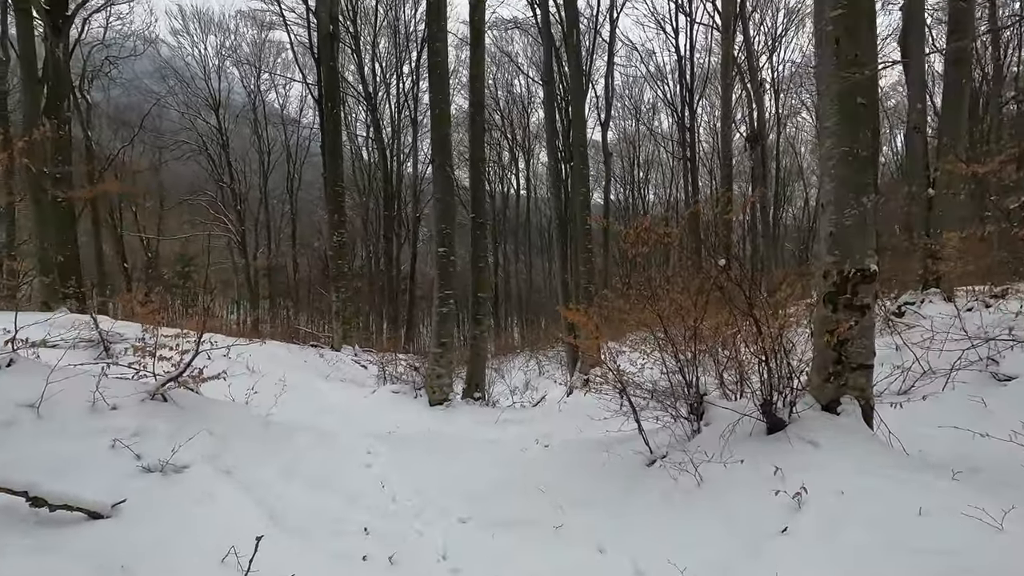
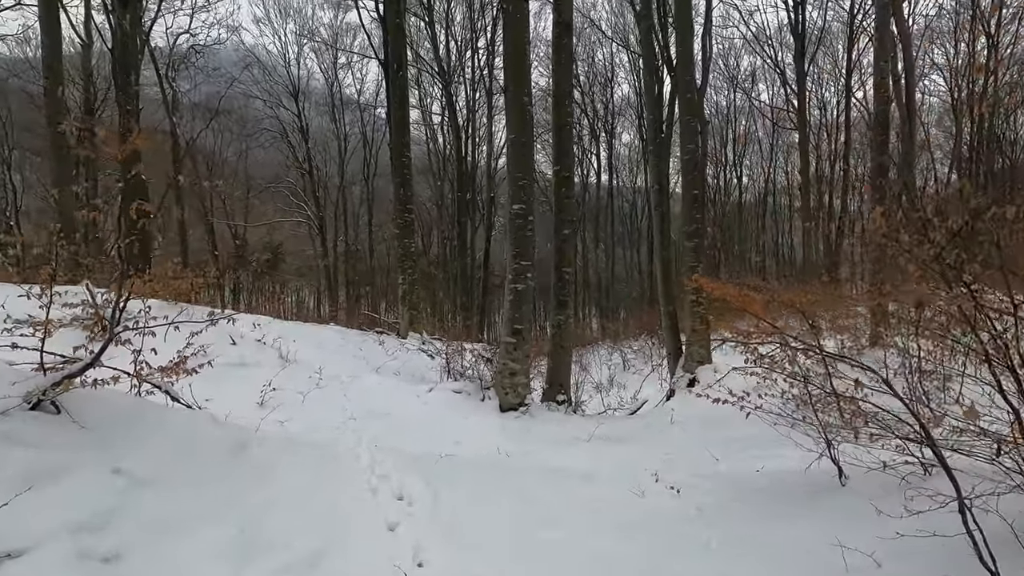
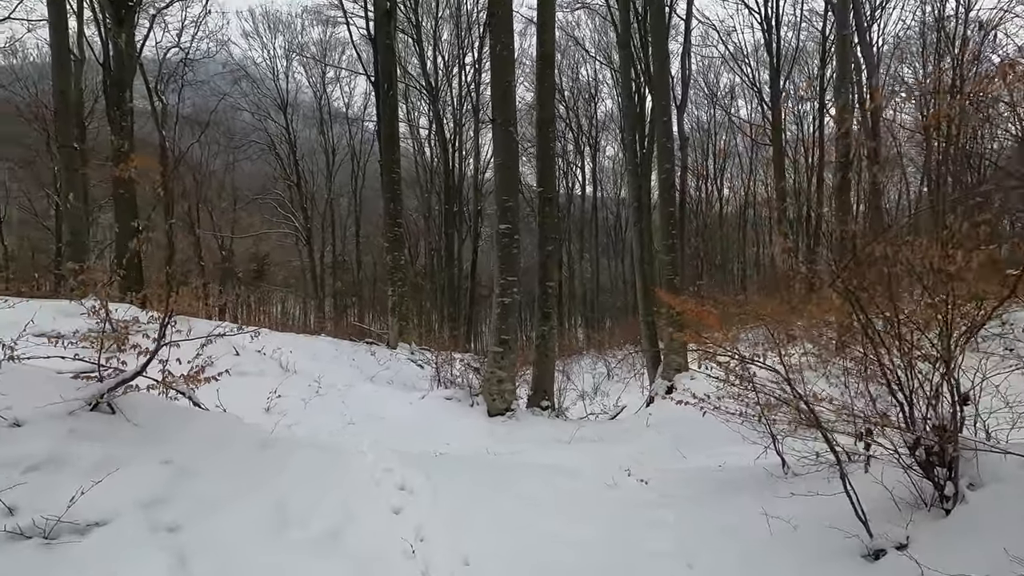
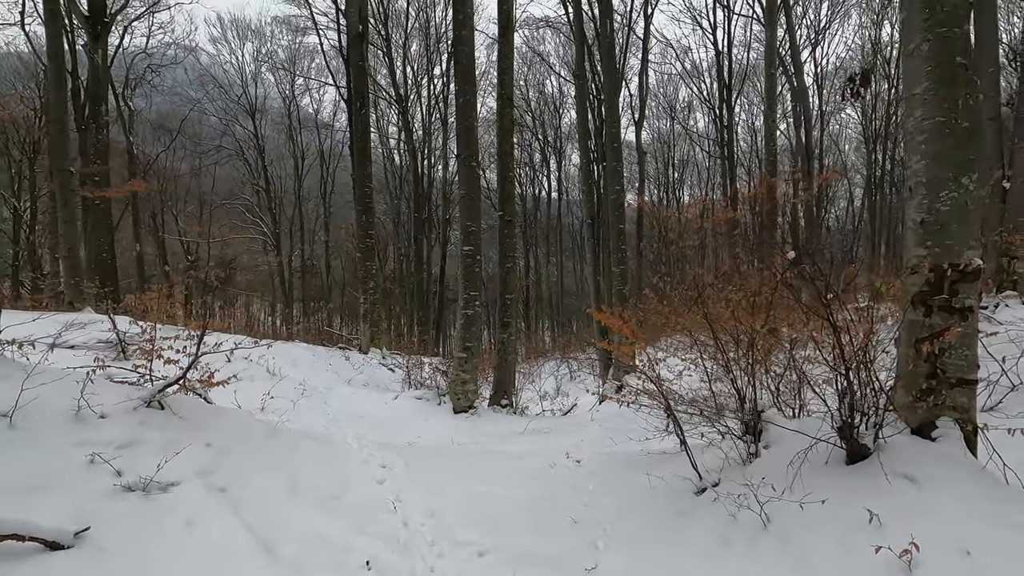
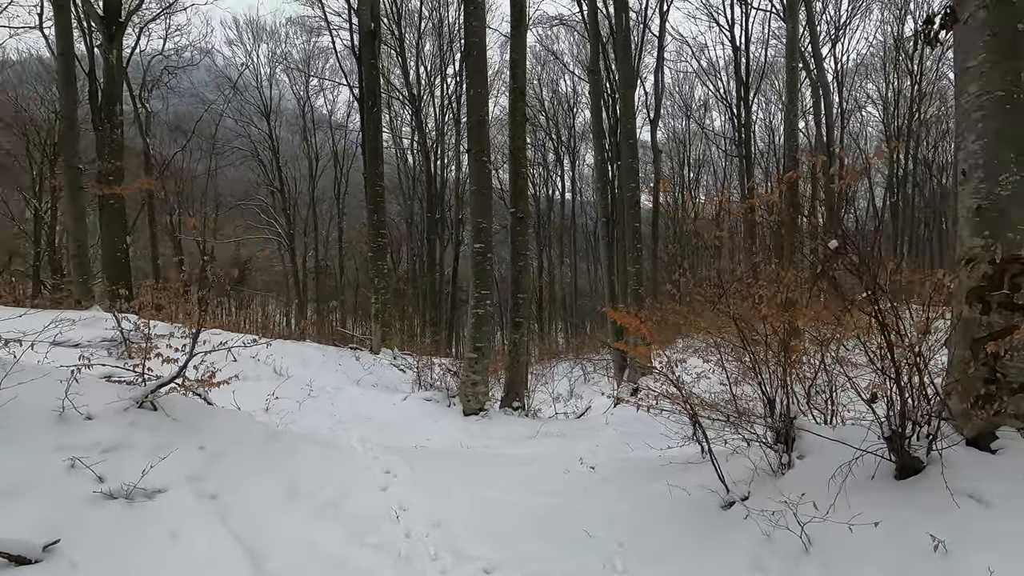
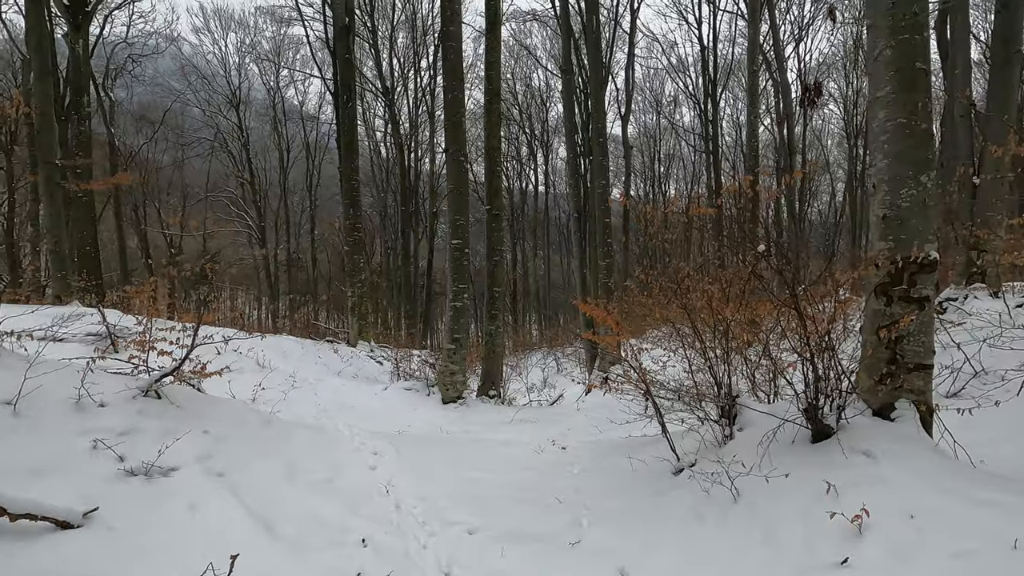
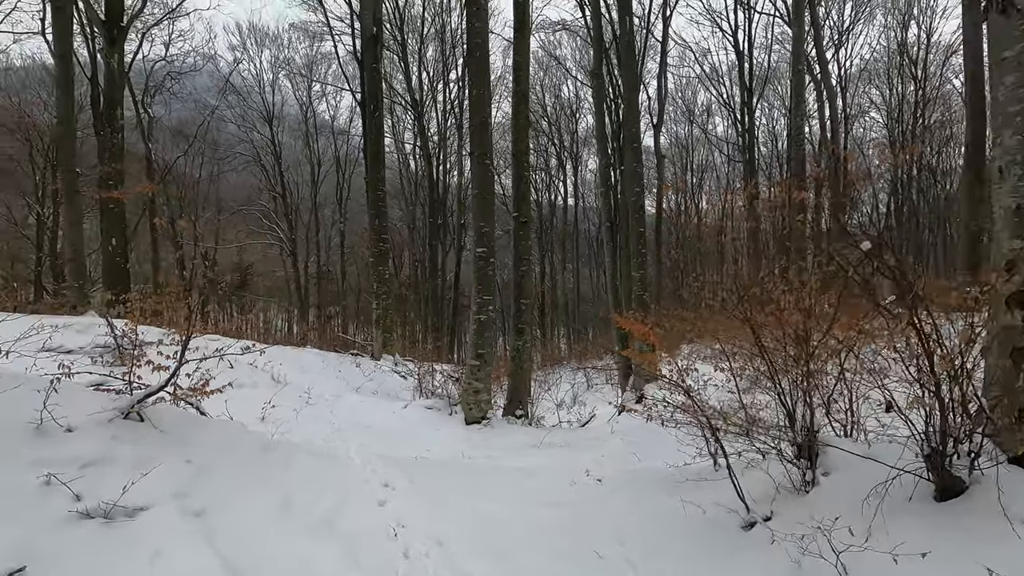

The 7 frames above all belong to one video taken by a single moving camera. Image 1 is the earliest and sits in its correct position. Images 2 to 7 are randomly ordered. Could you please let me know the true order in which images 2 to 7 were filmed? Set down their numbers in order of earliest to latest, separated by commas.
6, 4, 5, 7, 3, 2
